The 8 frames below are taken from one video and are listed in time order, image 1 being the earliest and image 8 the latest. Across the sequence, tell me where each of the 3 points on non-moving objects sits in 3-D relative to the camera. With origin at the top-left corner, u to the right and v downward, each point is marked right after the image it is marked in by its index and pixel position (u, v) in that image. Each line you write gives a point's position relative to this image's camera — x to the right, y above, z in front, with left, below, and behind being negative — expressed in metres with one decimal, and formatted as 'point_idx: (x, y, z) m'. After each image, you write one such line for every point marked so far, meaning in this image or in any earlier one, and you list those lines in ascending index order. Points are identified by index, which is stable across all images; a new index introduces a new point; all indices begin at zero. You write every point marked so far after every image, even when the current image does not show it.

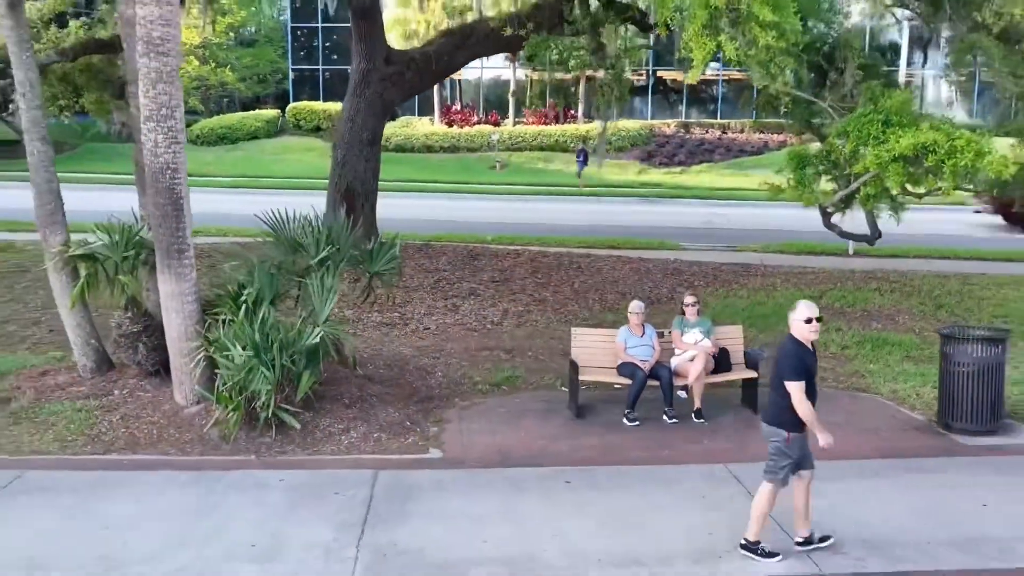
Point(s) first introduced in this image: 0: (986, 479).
0: (+2.6, -1.0, +5.8) m
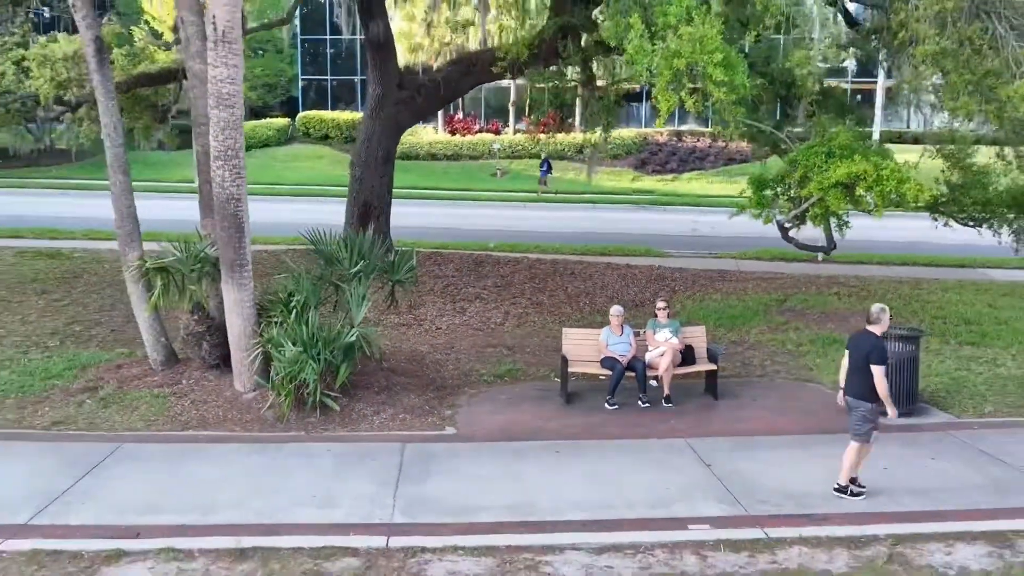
0: (+2.6, -1.1, +7.2) m
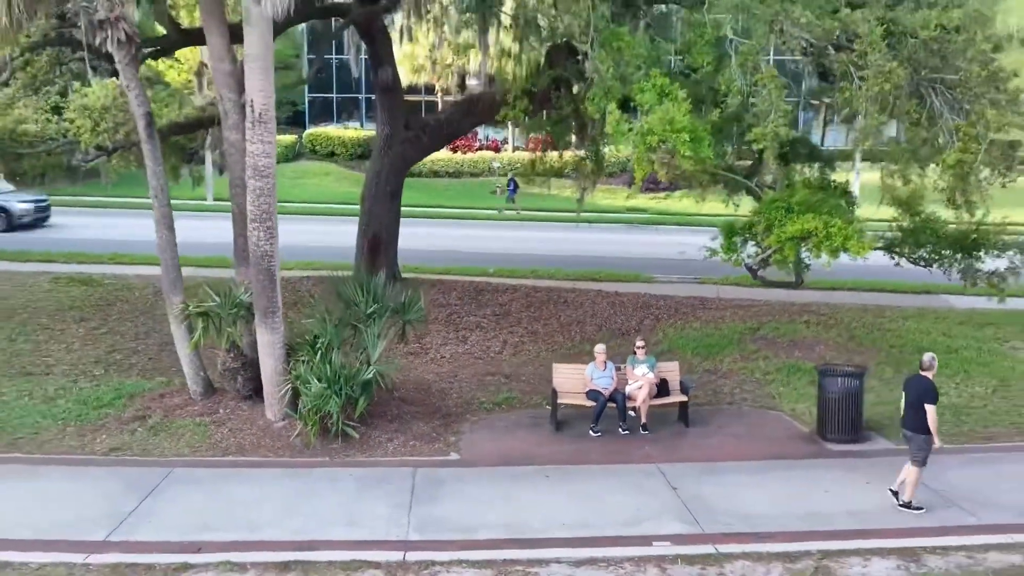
0: (+2.6, -1.5, +8.4) m
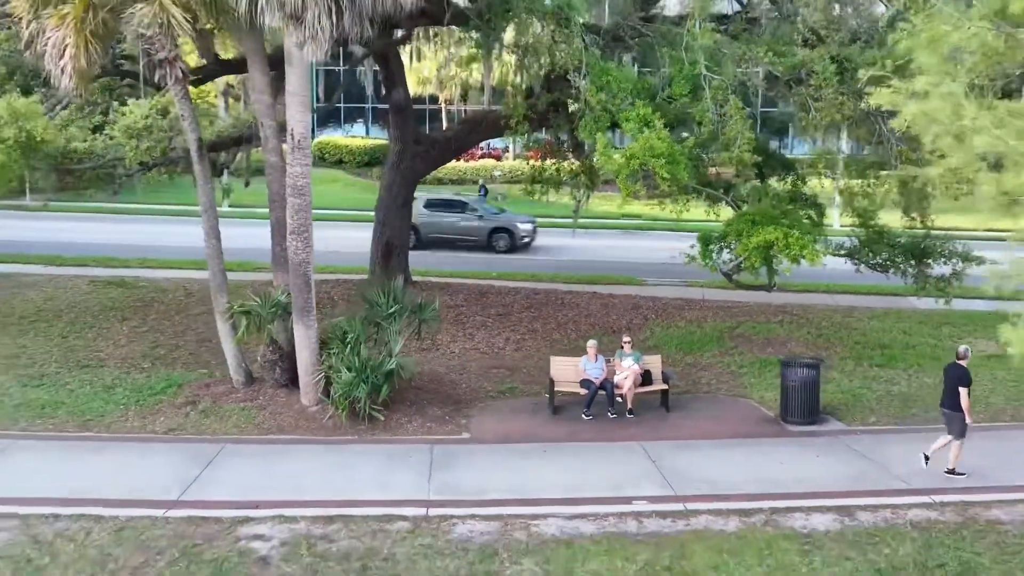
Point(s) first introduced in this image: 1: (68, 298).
0: (+2.6, -1.5, +9.8) m
1: (-6.9, -0.1, +16.5) m
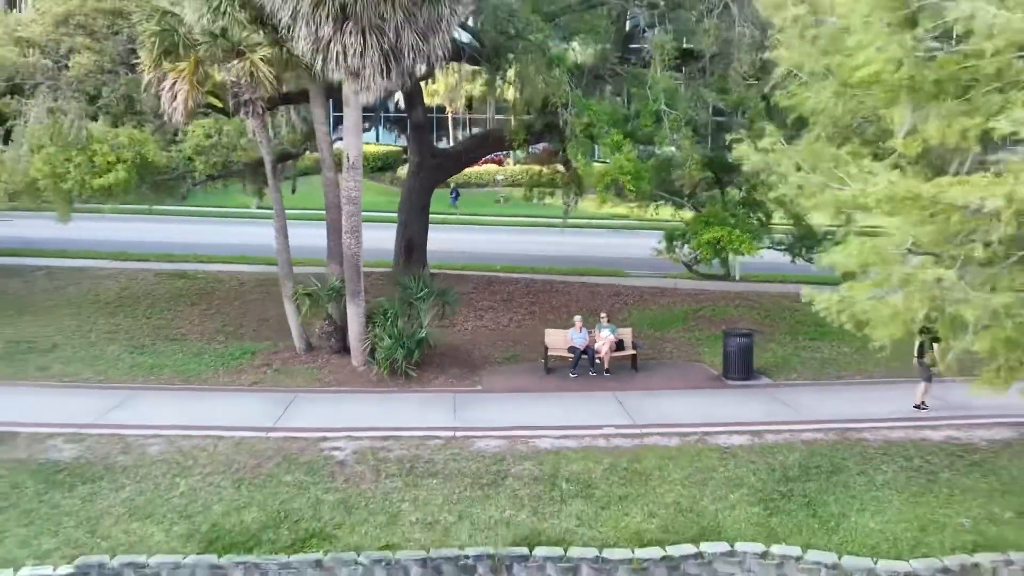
0: (+2.7, -1.3, +12.9) m
1: (-6.9, 0.0, +19.6) m
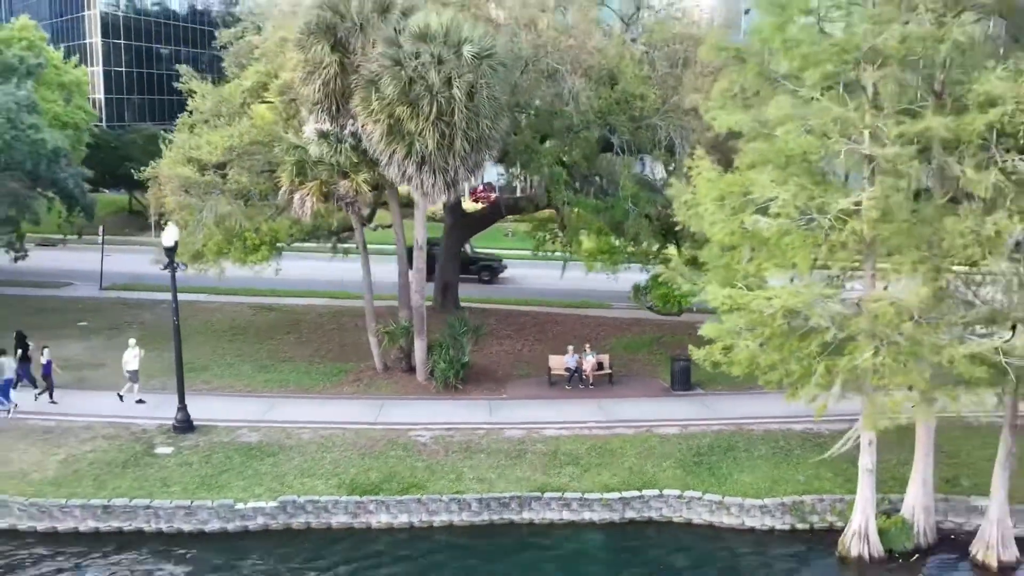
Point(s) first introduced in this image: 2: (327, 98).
0: (+2.9, -2.1, +19.3) m
1: (-6.6, -0.7, +26.0) m
2: (-3.3, +3.4, +18.6) m
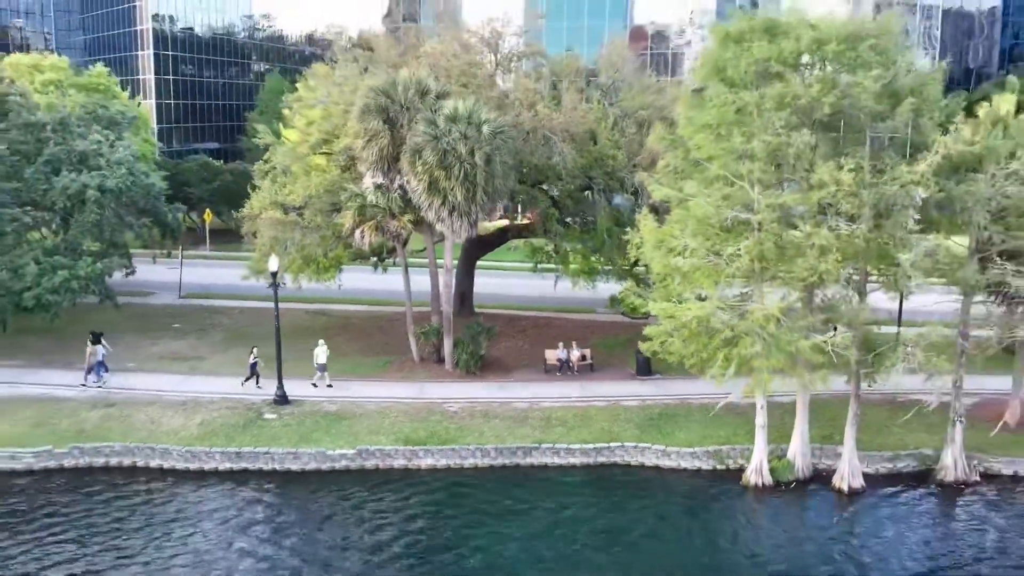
0: (+3.1, -2.4, +26.0) m
1: (-6.5, -1.0, +32.7) m
2: (-3.1, +3.1, +25.3) m
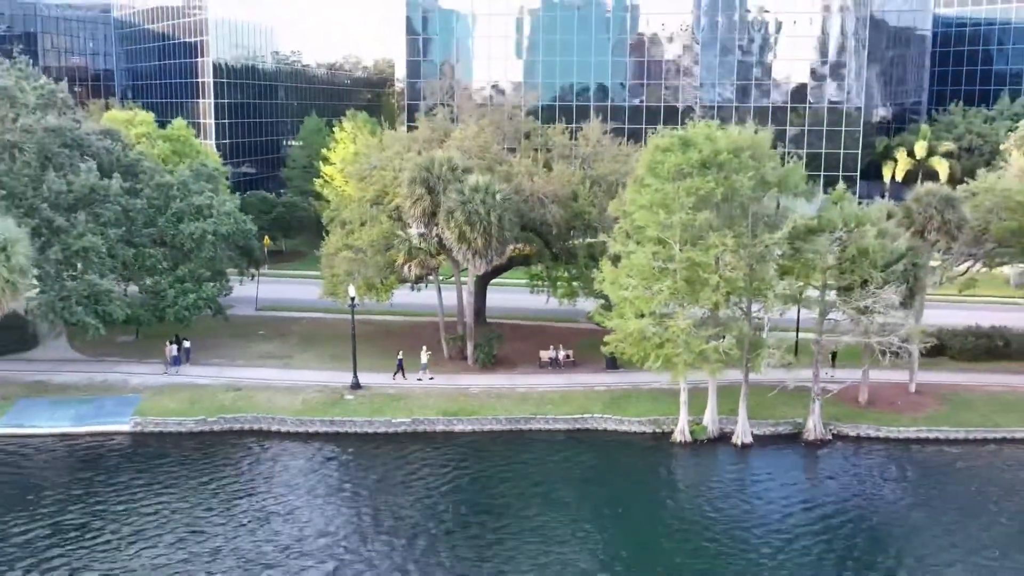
0: (+3.2, -3.0, +36.4) m
1: (-6.3, -1.7, +43.1) m
2: (-3.0, +2.5, +35.7) m
